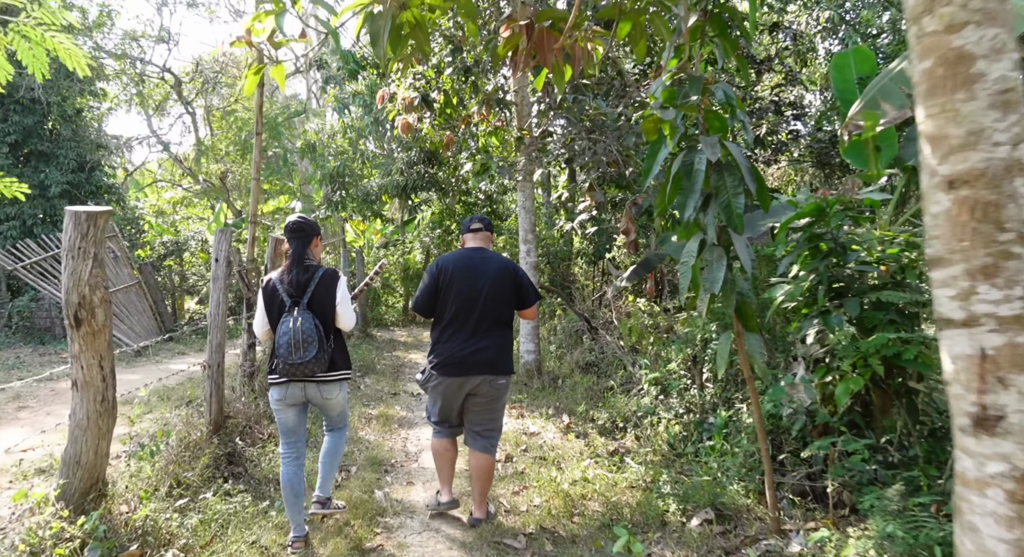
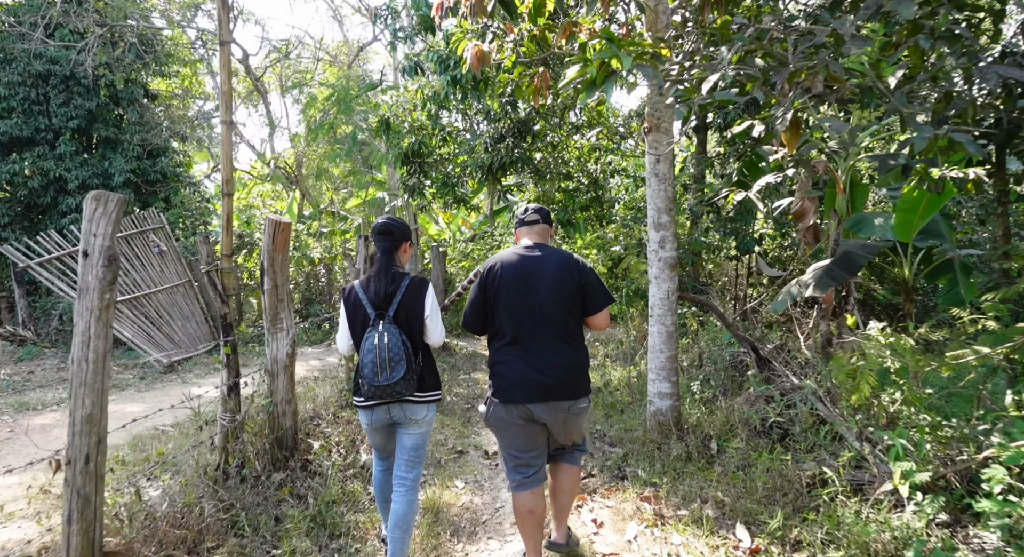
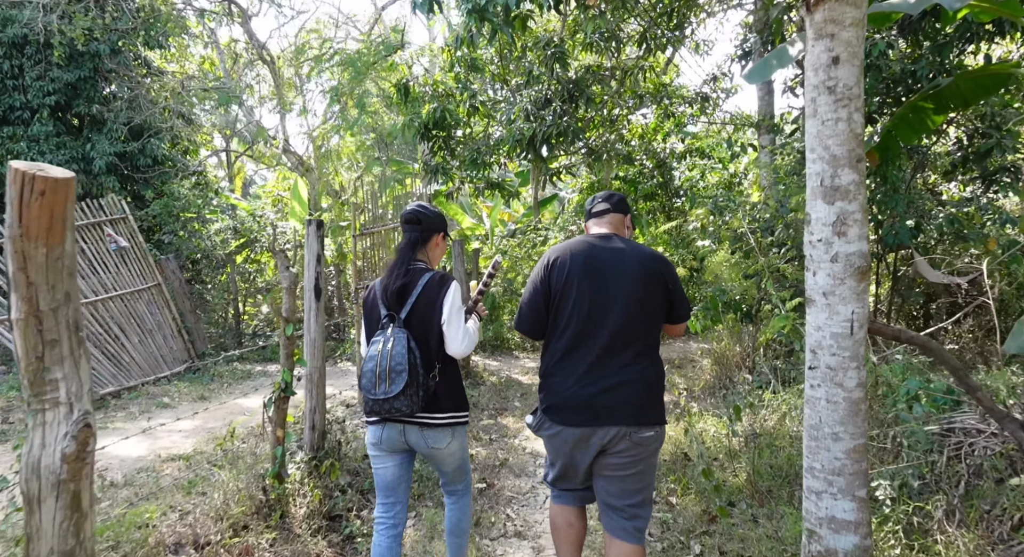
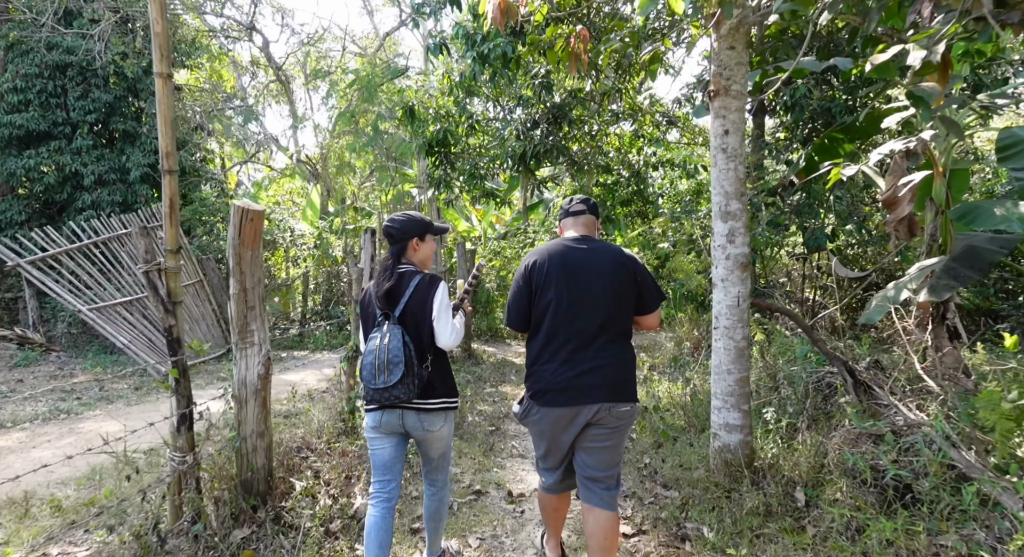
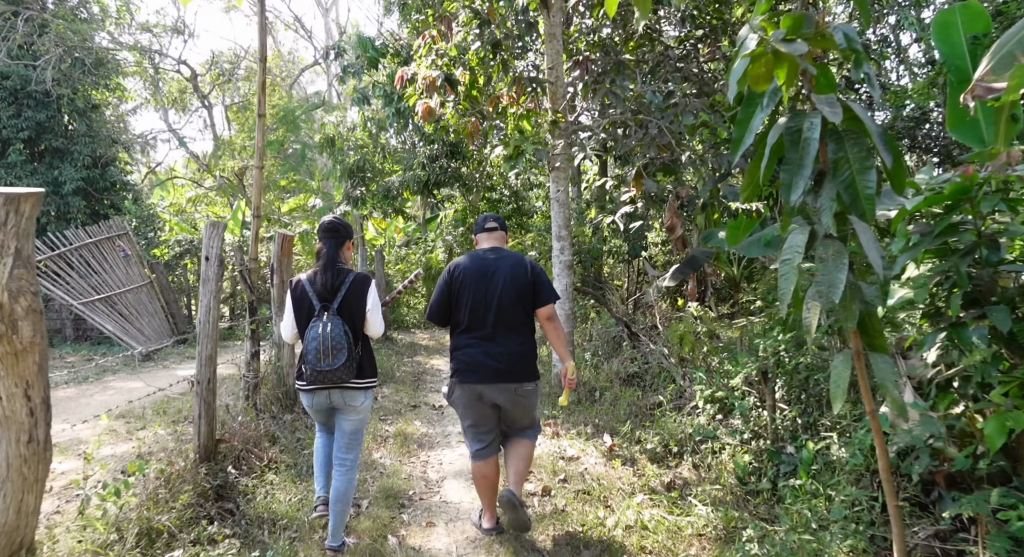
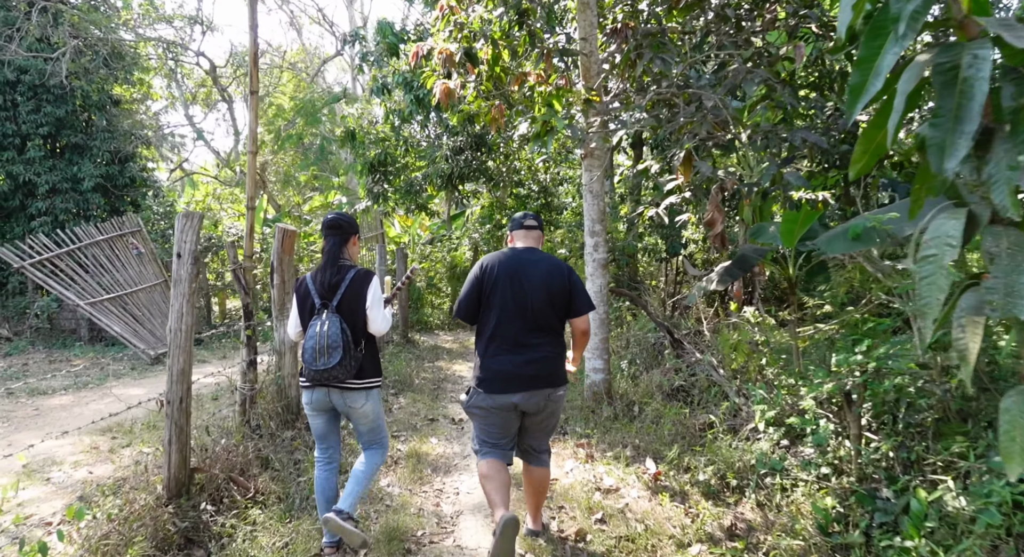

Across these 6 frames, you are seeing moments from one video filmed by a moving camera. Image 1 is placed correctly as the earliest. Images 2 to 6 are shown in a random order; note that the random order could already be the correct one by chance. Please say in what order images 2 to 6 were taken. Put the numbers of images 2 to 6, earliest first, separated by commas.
5, 6, 2, 4, 3
